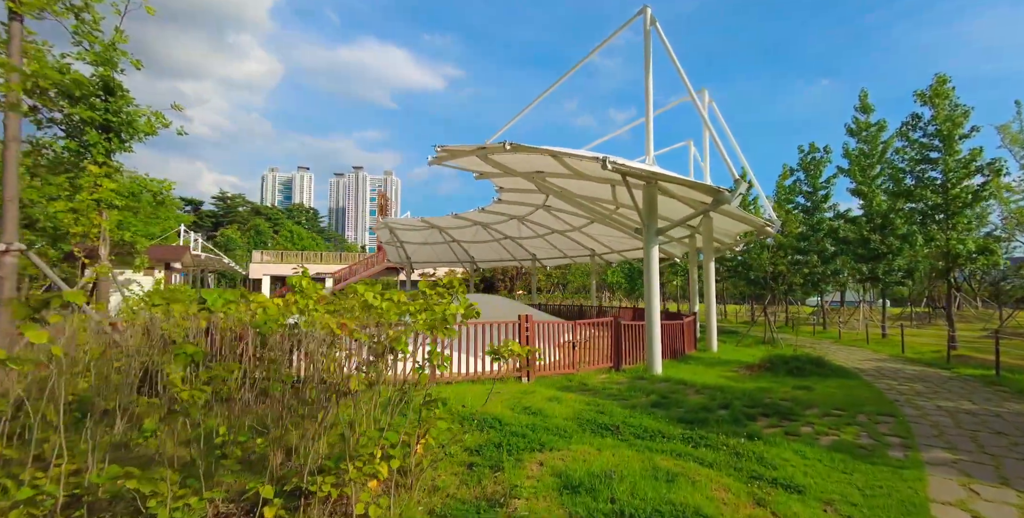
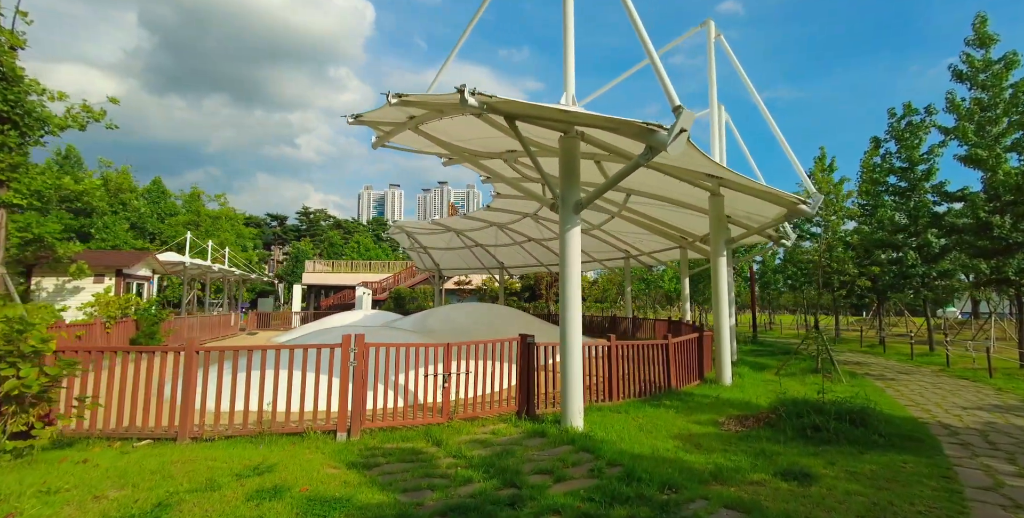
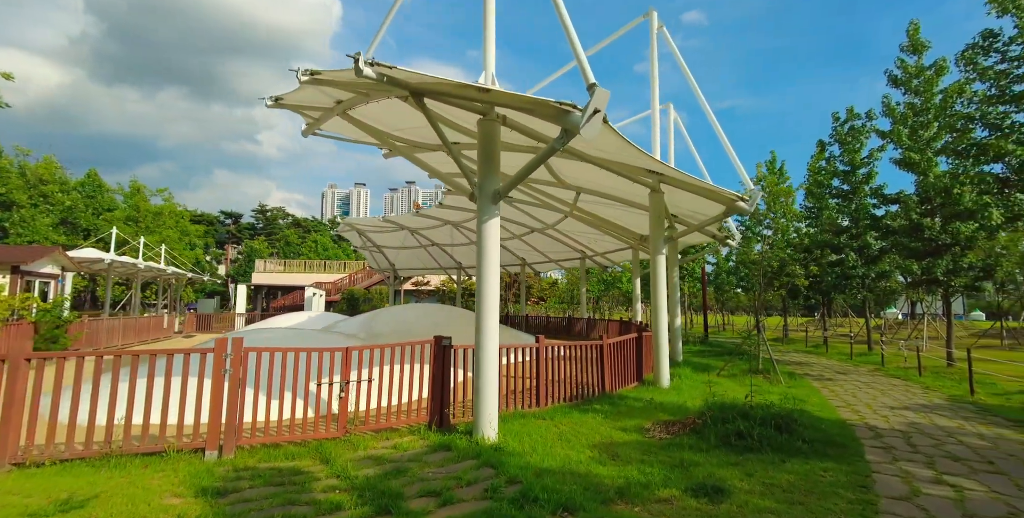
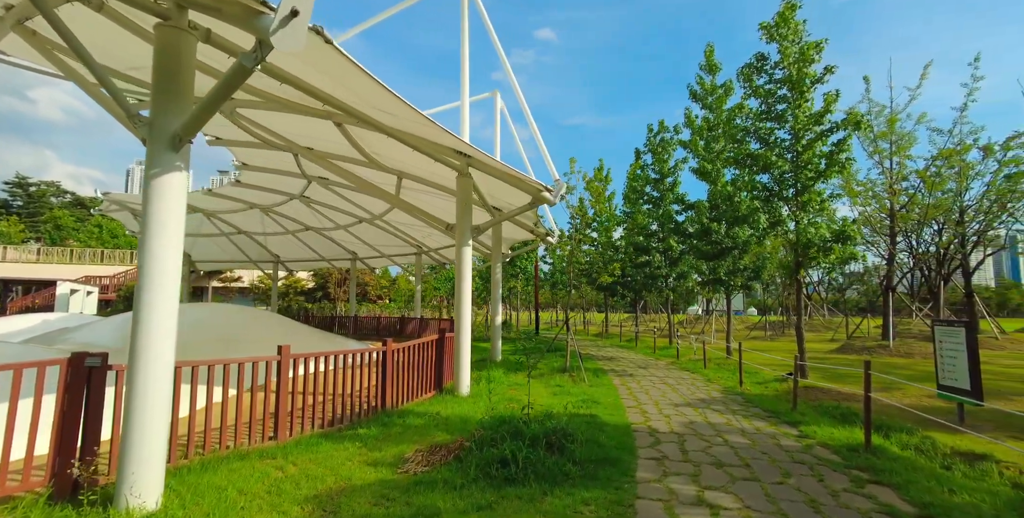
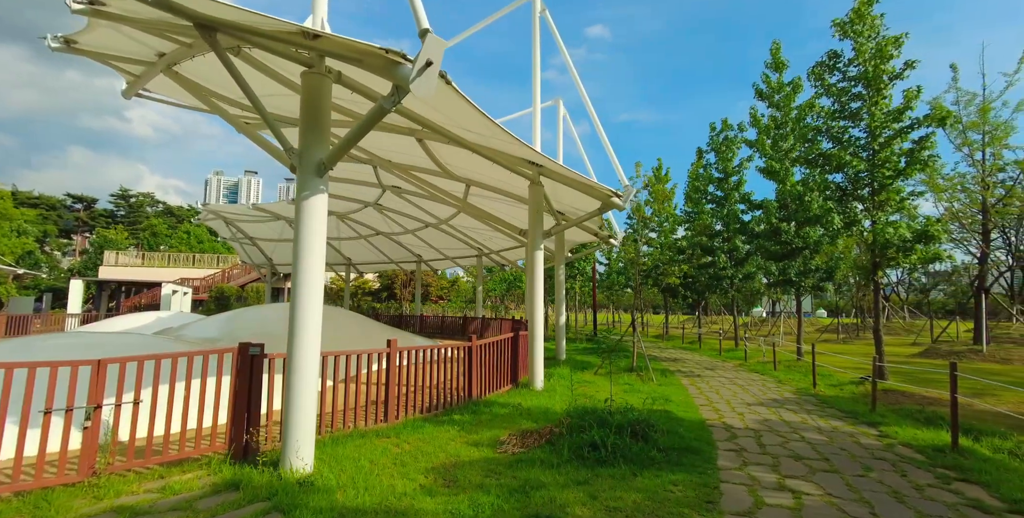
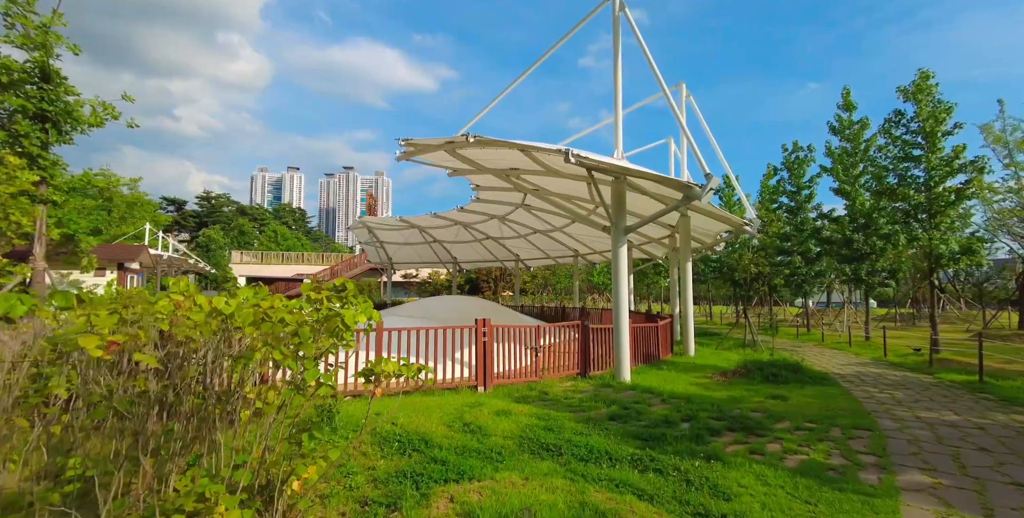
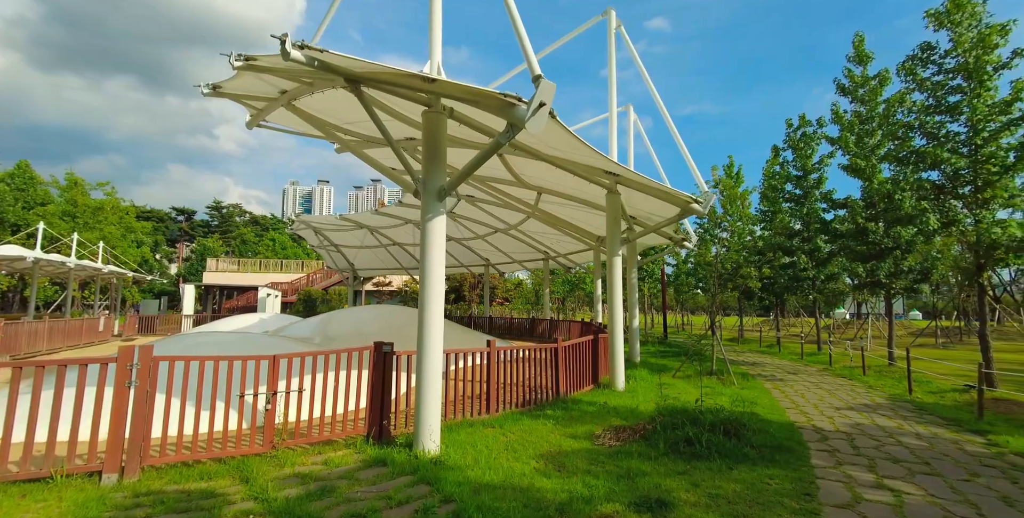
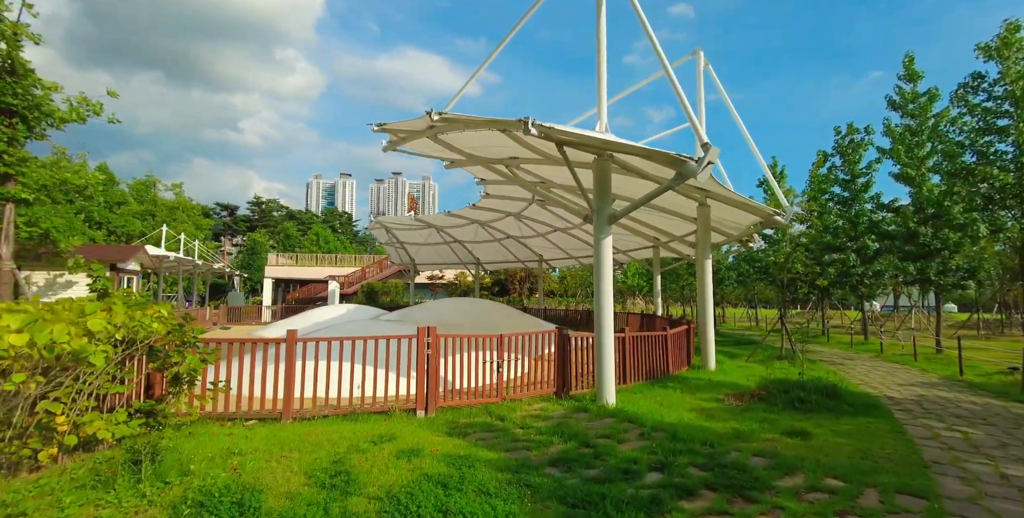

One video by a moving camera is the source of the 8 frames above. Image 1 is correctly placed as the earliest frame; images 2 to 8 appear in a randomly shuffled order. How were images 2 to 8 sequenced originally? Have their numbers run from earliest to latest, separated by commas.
6, 8, 2, 3, 7, 5, 4
